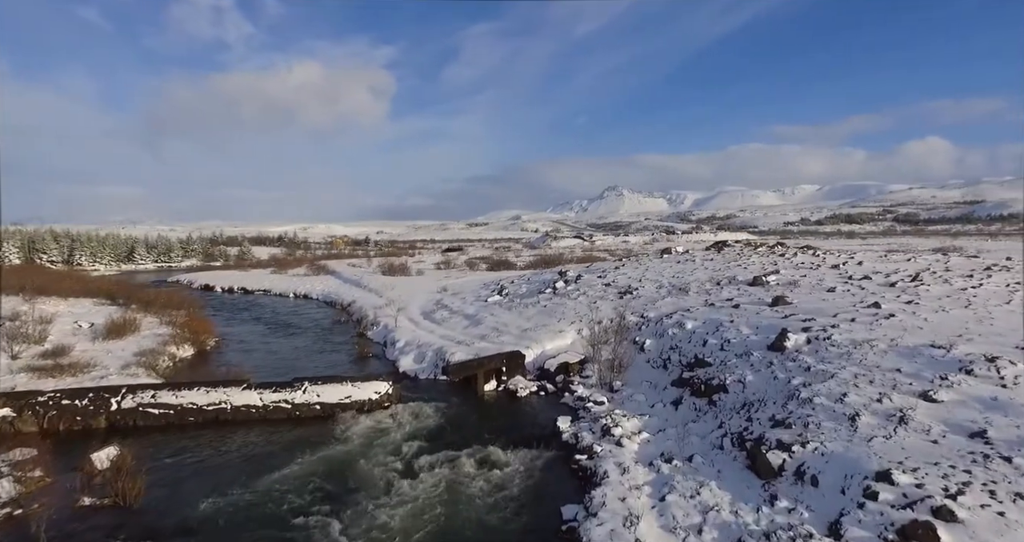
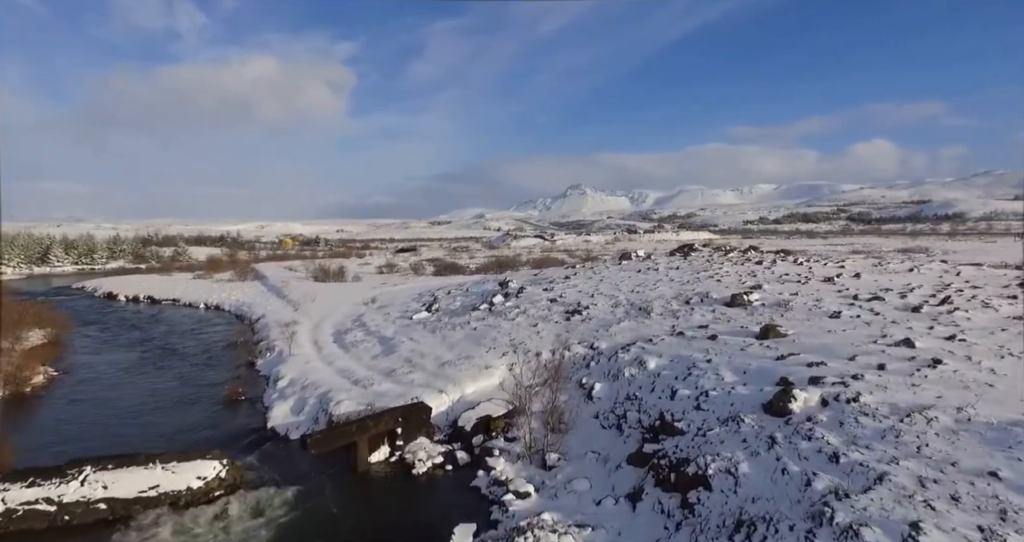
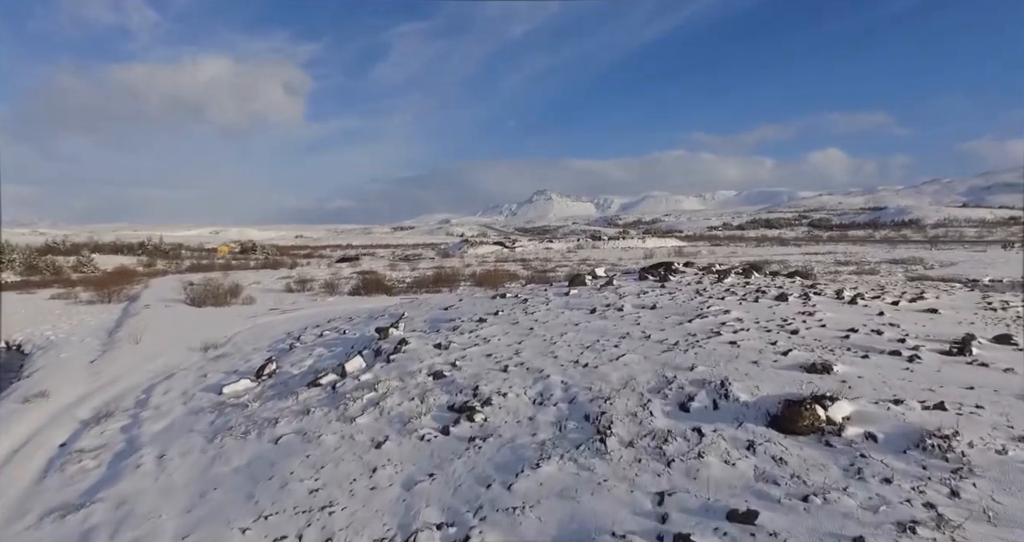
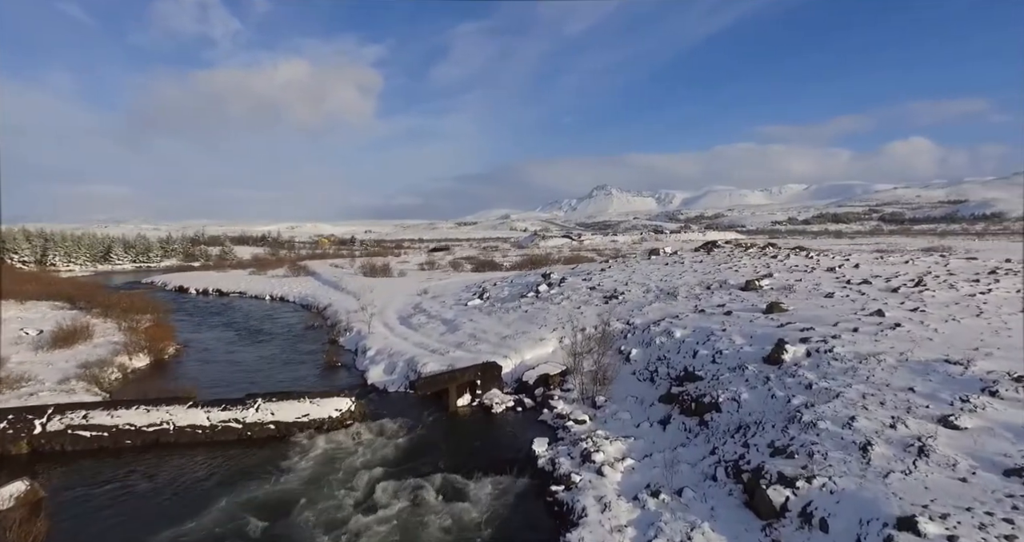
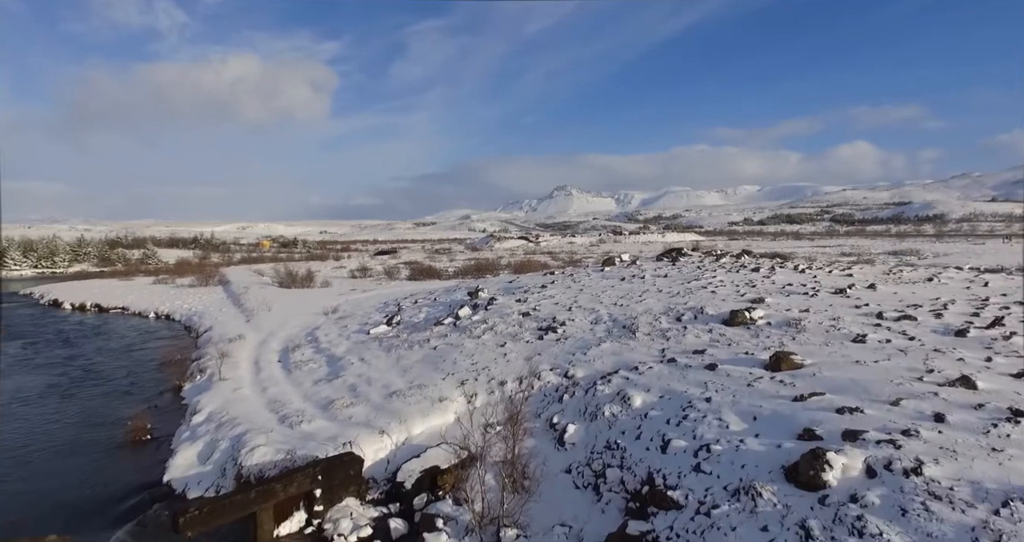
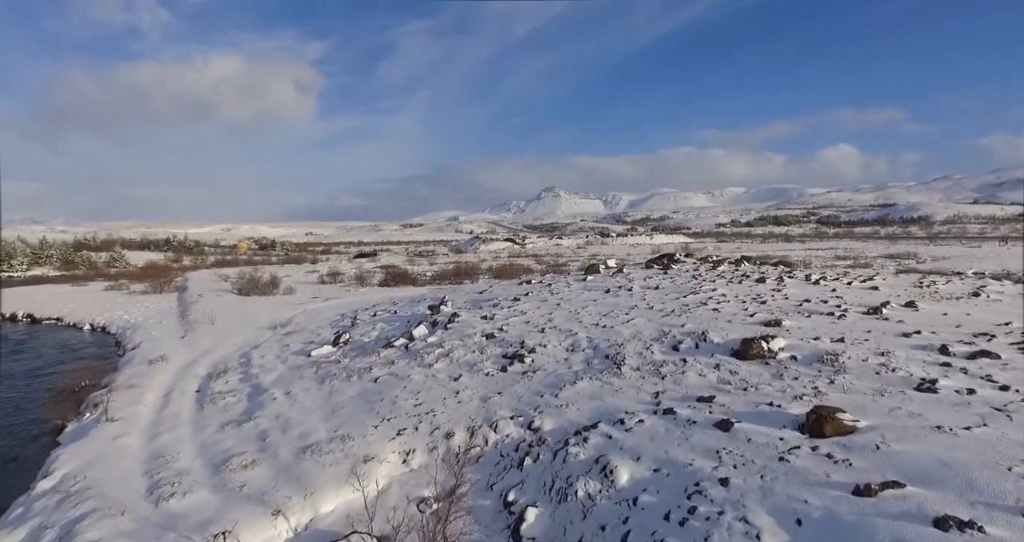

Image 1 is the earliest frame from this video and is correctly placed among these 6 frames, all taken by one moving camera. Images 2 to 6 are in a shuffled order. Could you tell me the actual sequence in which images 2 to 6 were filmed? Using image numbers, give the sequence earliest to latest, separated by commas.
4, 2, 5, 6, 3
